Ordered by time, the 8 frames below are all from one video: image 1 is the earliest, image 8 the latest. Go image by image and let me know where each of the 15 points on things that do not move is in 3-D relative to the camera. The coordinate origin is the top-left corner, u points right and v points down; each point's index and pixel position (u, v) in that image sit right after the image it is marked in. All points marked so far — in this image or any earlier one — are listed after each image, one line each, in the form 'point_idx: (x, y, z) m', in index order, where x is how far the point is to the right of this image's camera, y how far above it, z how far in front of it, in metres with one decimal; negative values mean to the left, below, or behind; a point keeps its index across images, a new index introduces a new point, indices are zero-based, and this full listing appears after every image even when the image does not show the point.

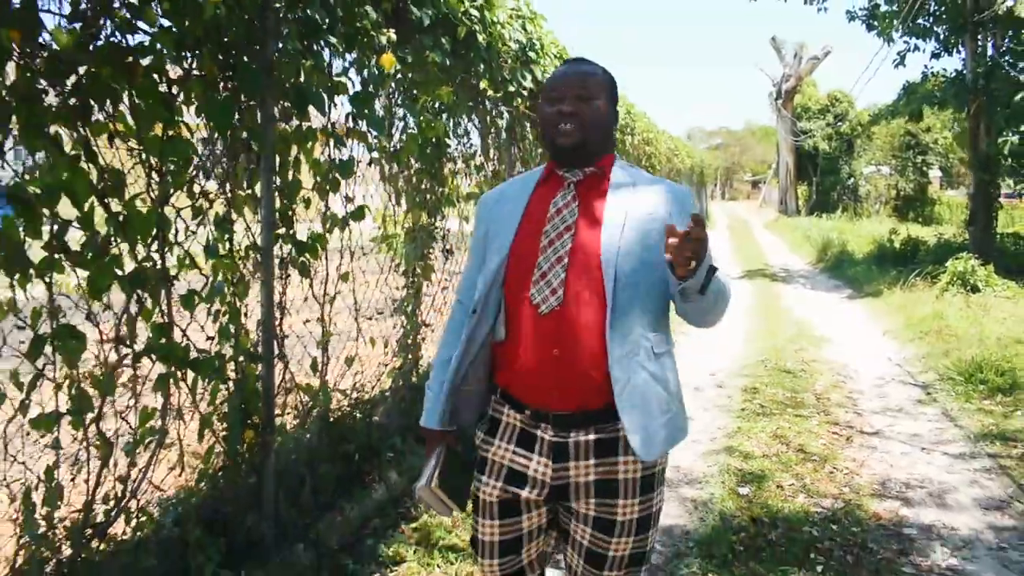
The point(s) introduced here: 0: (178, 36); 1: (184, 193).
0: (-0.8, +0.6, +2.3) m
1: (-0.8, +0.2, +2.4) m
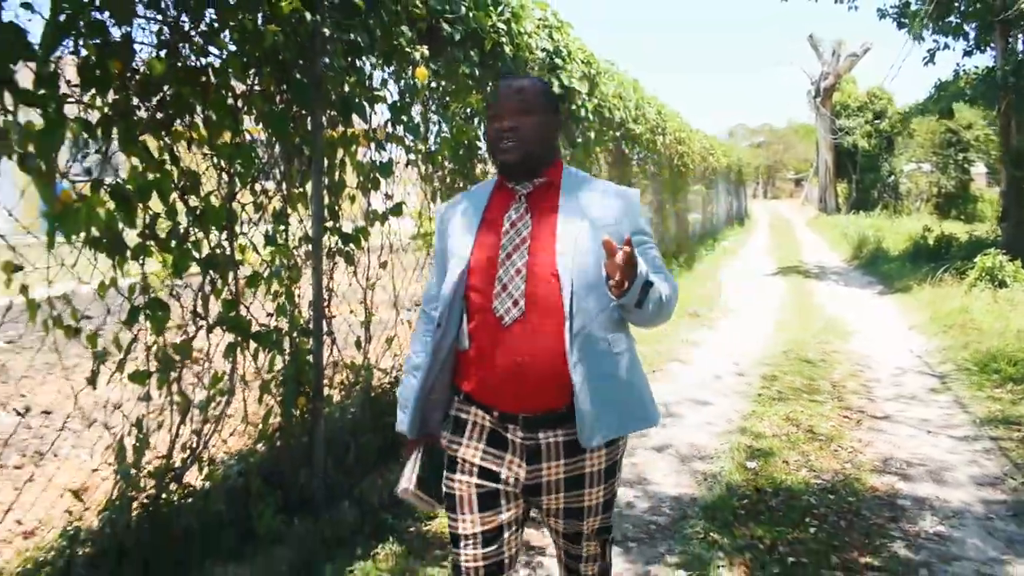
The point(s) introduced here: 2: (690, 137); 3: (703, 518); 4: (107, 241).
0: (-0.7, +0.6, +2.7) m
1: (-0.8, +0.3, +2.9) m
2: (+2.9, +2.5, +16.5) m
3: (+0.8, -0.9, +4.0) m
4: (-0.9, +0.1, +2.3) m
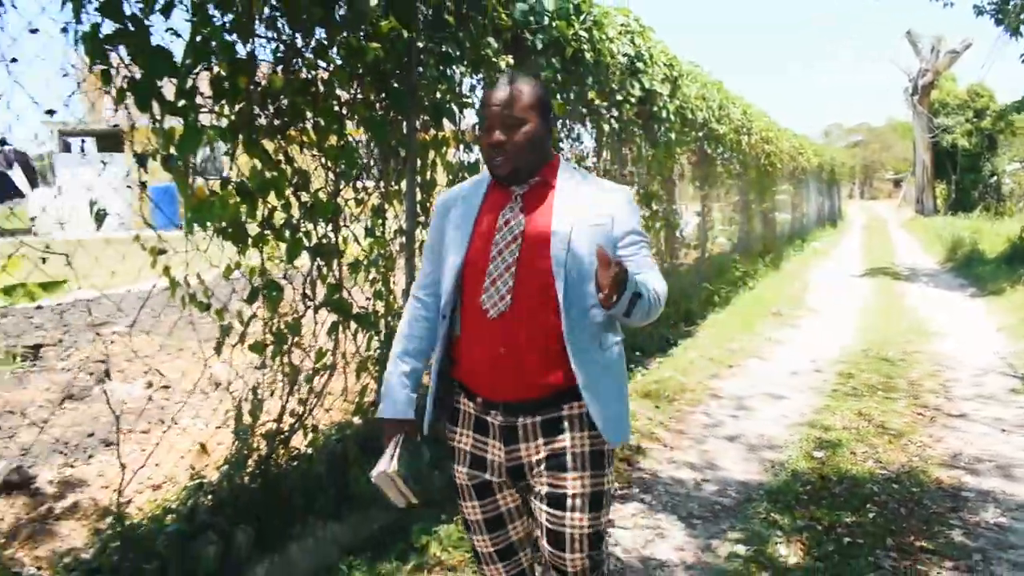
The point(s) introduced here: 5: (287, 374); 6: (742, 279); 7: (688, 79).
0: (-0.5, +0.7, +3.1) m
1: (-0.5, +0.3, +3.2) m
2: (+4.4, +2.5, +16.5) m
3: (+1.1, -0.9, +4.2) m
4: (-0.7, +0.2, +2.7) m
5: (-0.7, -0.3, +3.0) m
6: (+3.0, +0.1, +12.8) m
7: (+1.5, +1.8, +8.4) m
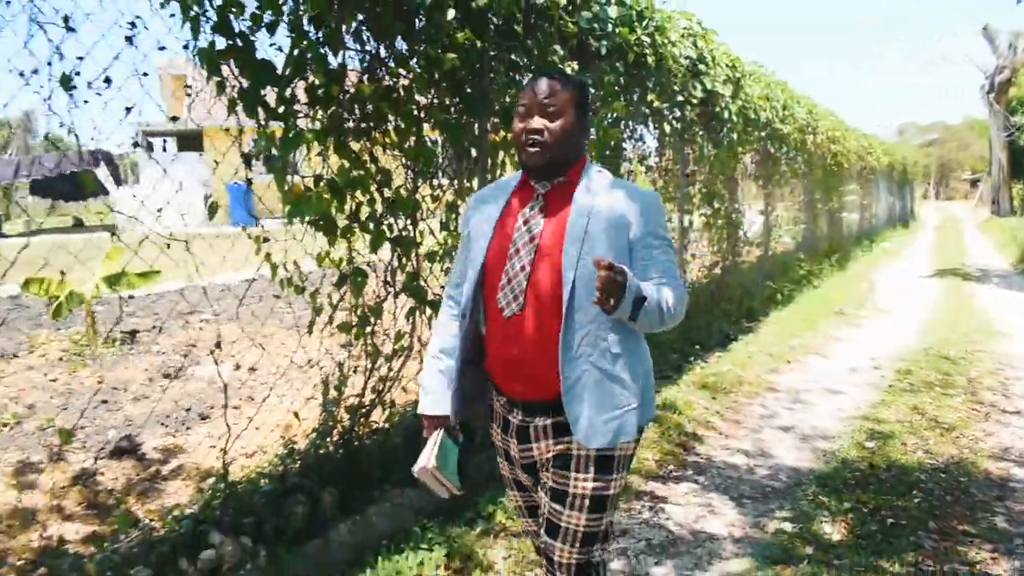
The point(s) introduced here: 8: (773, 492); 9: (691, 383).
0: (-0.3, +0.7, +3.4) m
1: (-0.3, +0.4, +3.5) m
2: (+5.5, +2.5, +16.4) m
3: (+1.3, -0.9, +4.4) m
4: (-0.6, +0.2, +3.0) m
5: (-0.5, -0.2, +3.4) m
6: (+3.8, +0.1, +12.9) m
7: (+2.1, +1.8, +8.6) m
8: (+1.1, -0.9, +4.3) m
9: (+1.1, -0.6, +6.3) m
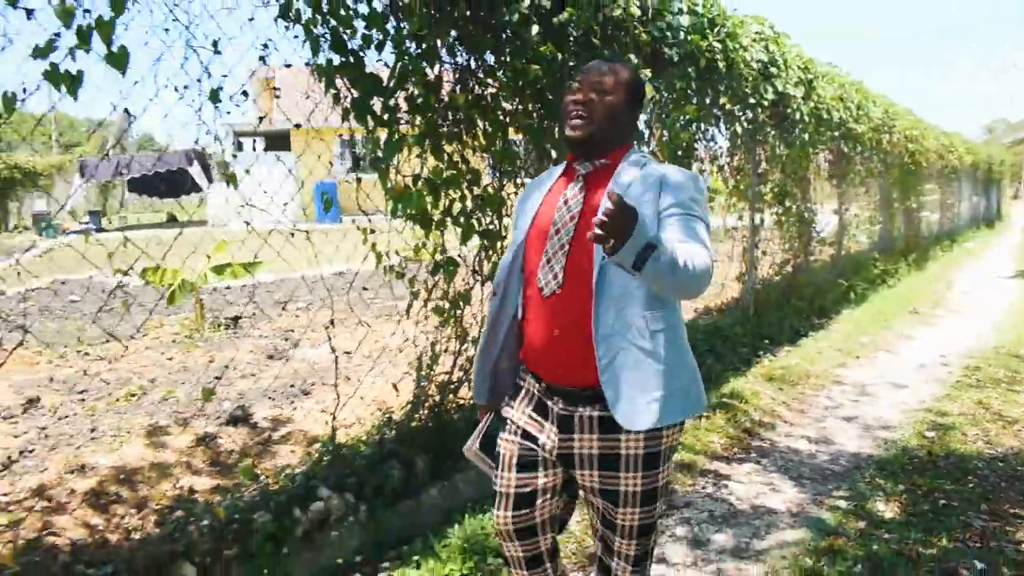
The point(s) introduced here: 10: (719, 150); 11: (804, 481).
0: (0.0, +0.7, +3.7) m
1: (0.0, +0.4, +3.9) m
2: (+6.8, +2.5, +16.3) m
3: (+1.7, -0.8, +4.6) m
4: (-0.3, +0.2, +3.4) m
5: (-0.2, -0.2, +3.7) m
6: (+4.8, +0.2, +12.9) m
7: (+2.7, +1.8, +8.7) m
8: (+1.5, -0.8, +4.5) m
9: (+1.6, -0.6, +6.5) m
10: (+1.3, +0.9, +6.5) m
11: (+1.3, -0.8, +4.4) m
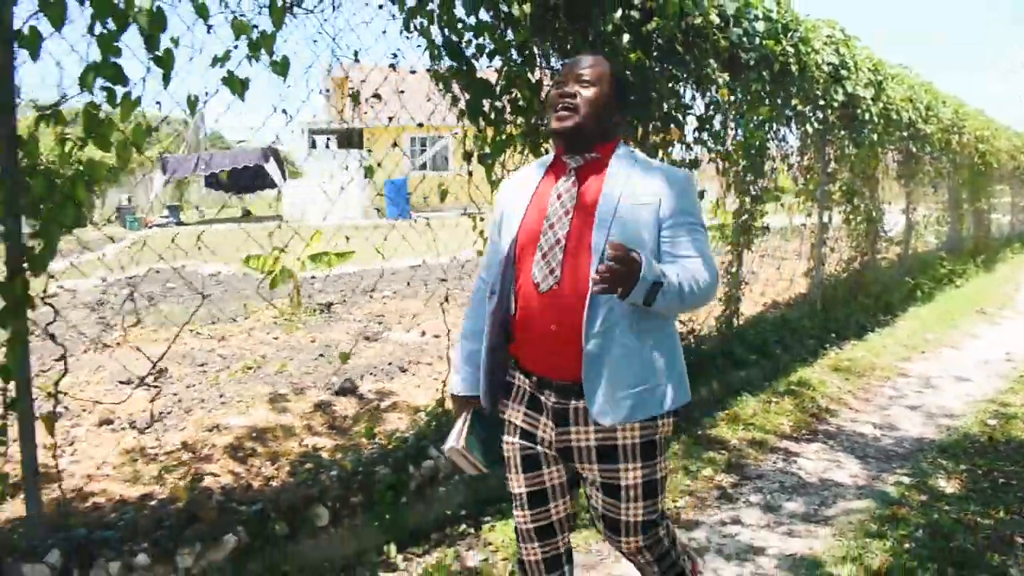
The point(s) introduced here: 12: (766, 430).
0: (+0.4, +0.8, +4.1) m
1: (+0.4, +0.5, +4.3) m
2: (+7.9, +2.5, +16.2) m
3: (+2.1, -0.8, +4.9) m
4: (0.0, +0.3, +3.7) m
5: (+0.2, -0.1, +4.1) m
6: (+5.7, +0.2, +13.0) m
7: (+3.4, +1.8, +8.9) m
8: (+1.9, -0.8, +4.8) m
9: (+2.1, -0.5, +6.8) m
10: (+1.9, +0.9, +6.7) m
11: (+1.7, -0.8, +4.7) m
12: (+1.3, -0.7, +5.1) m
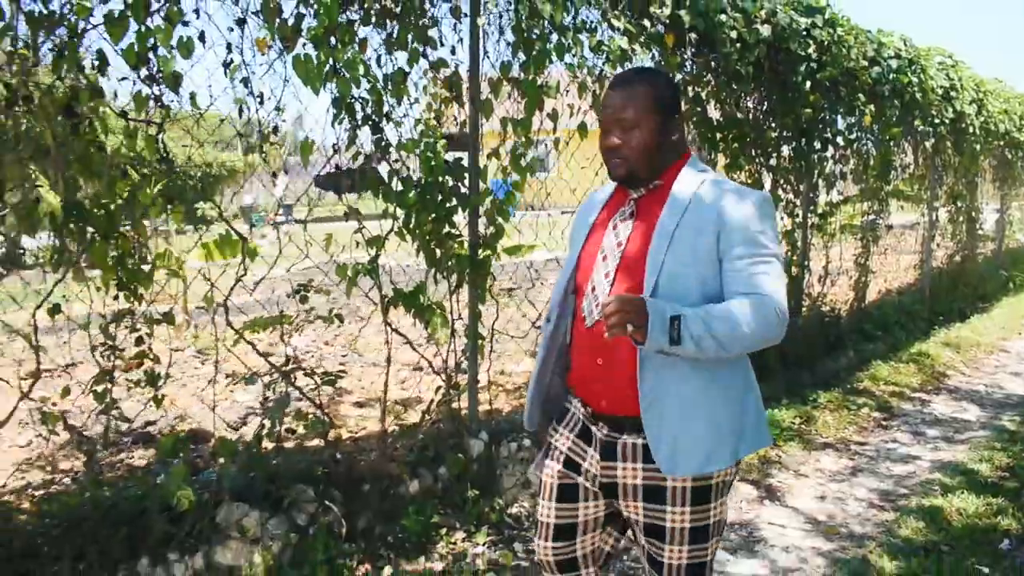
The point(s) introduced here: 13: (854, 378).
0: (+1.5, +0.9, +5.5) m
1: (+1.5, +0.6, +5.6) m
2: (+9.8, +2.6, +17.1) m
3: (+3.3, -0.7, +6.2) m
4: (+1.2, +0.4, +5.1) m
5: (+1.3, 0.0, +5.5) m
6: (+7.4, +0.2, +14.0) m
7: (+4.9, +1.9, +10.1) m
8: (+3.0, -0.7, +6.1) m
9: (+3.5, -0.4, +8.1) m
10: (+3.2, +1.0, +8.0) m
11: (+2.9, -0.7, +6.0) m
12: (+2.5, -0.6, +6.4) m
13: (+2.2, -0.6, +6.4) m
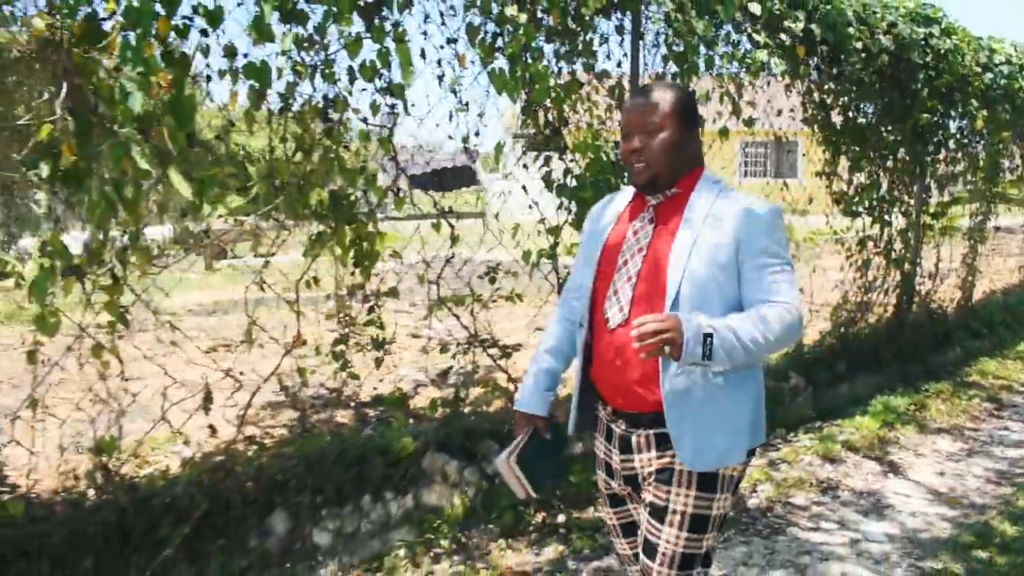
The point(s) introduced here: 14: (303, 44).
0: (+2.3, +0.9, +5.8) m
1: (+2.3, +0.6, +6.0) m
2: (+11.4, +2.5, +16.9) m
3: (+4.1, -0.7, +6.4) m
4: (+1.9, +0.4, +5.5) m
5: (+2.1, 0.0, +5.9) m
6: (+8.8, +0.2, +13.9) m
7: (+6.0, +1.9, +10.2) m
8: (+3.9, -0.7, +6.3) m
9: (+4.4, -0.4, +8.3) m
10: (+4.2, +1.0, +8.3) m
11: (+3.7, -0.7, +6.2) m
12: (+3.4, -0.6, +6.7) m
13: (+3.0, -0.6, +6.7) m
14: (-0.7, +0.8, +3.3) m
